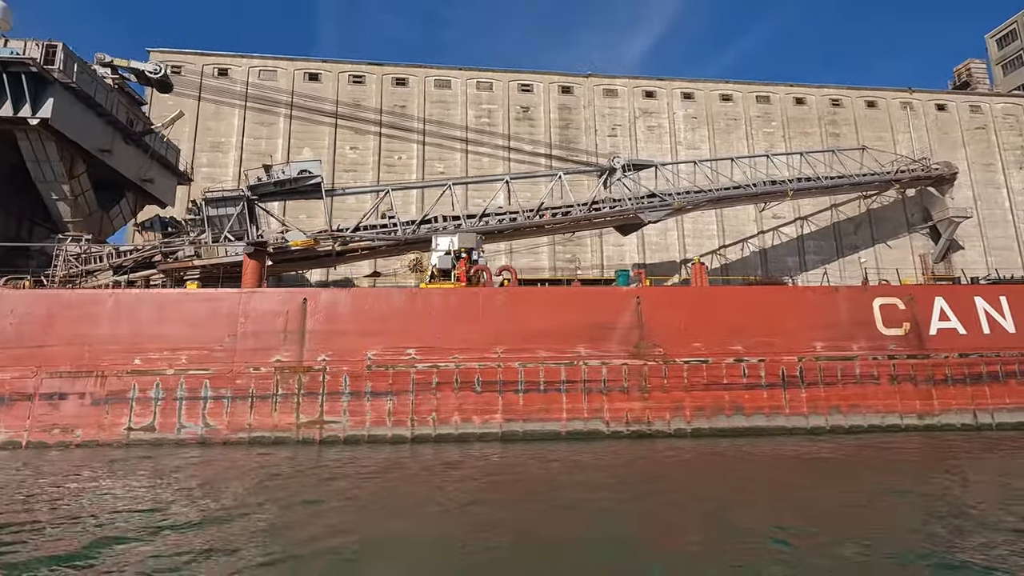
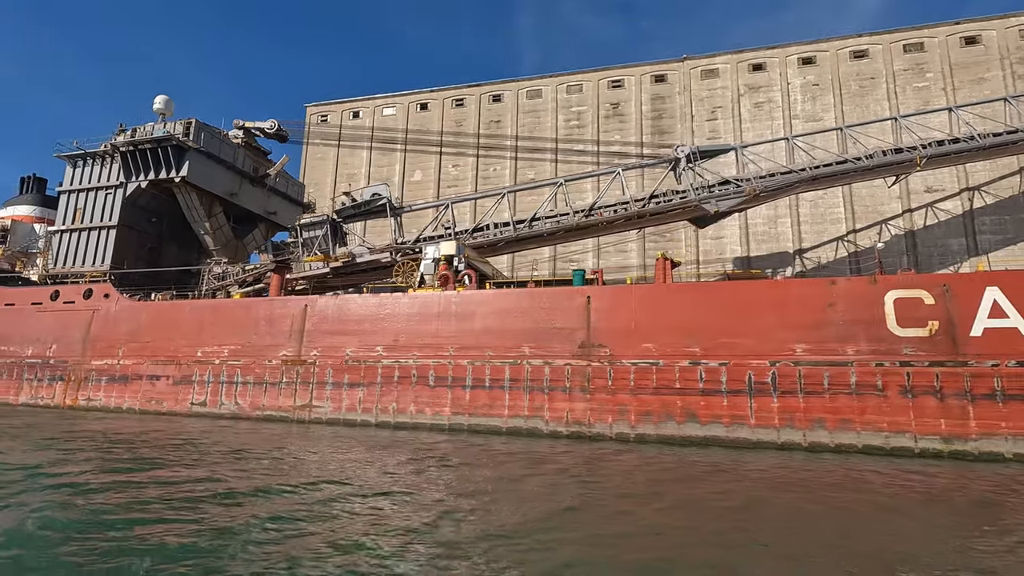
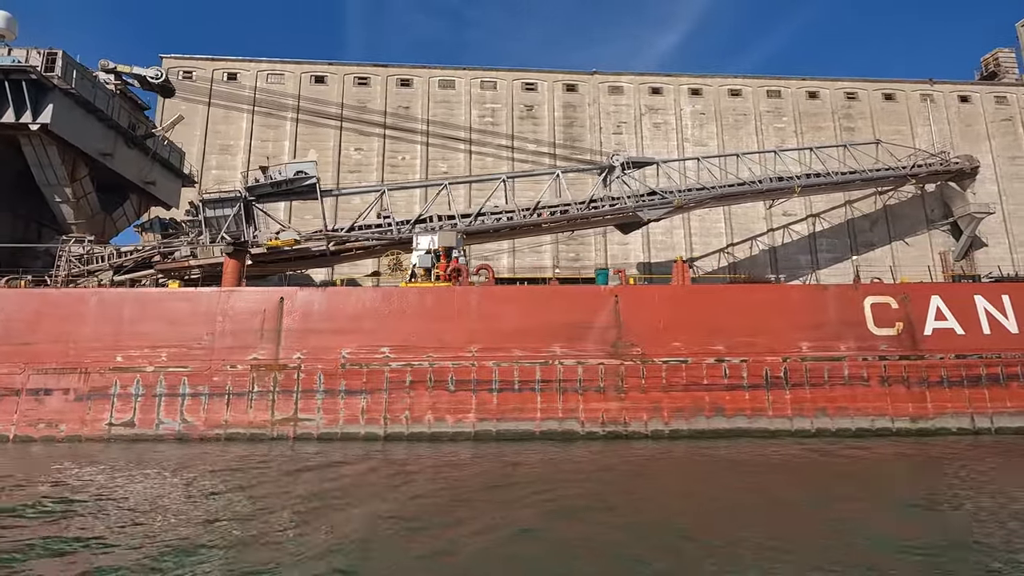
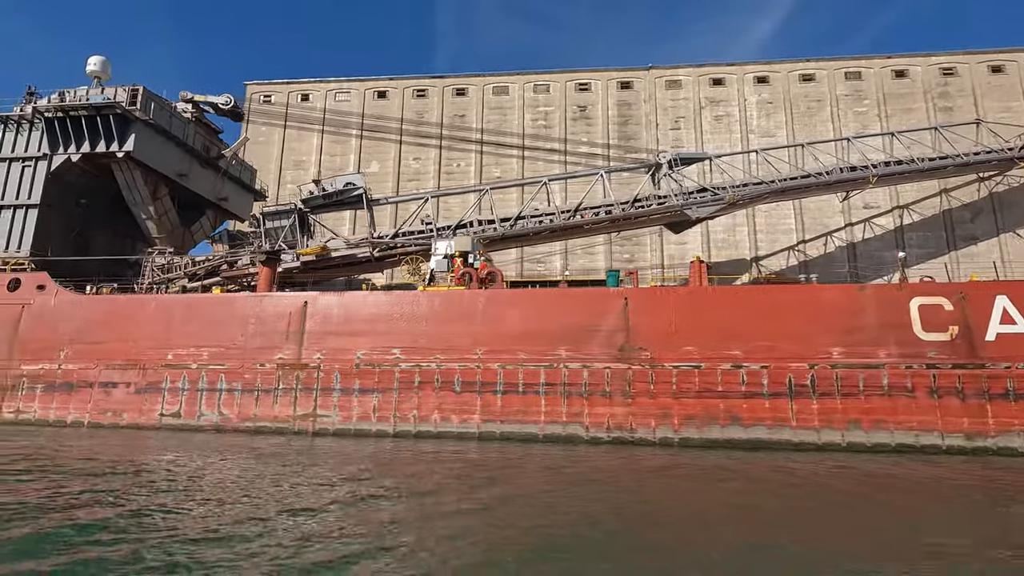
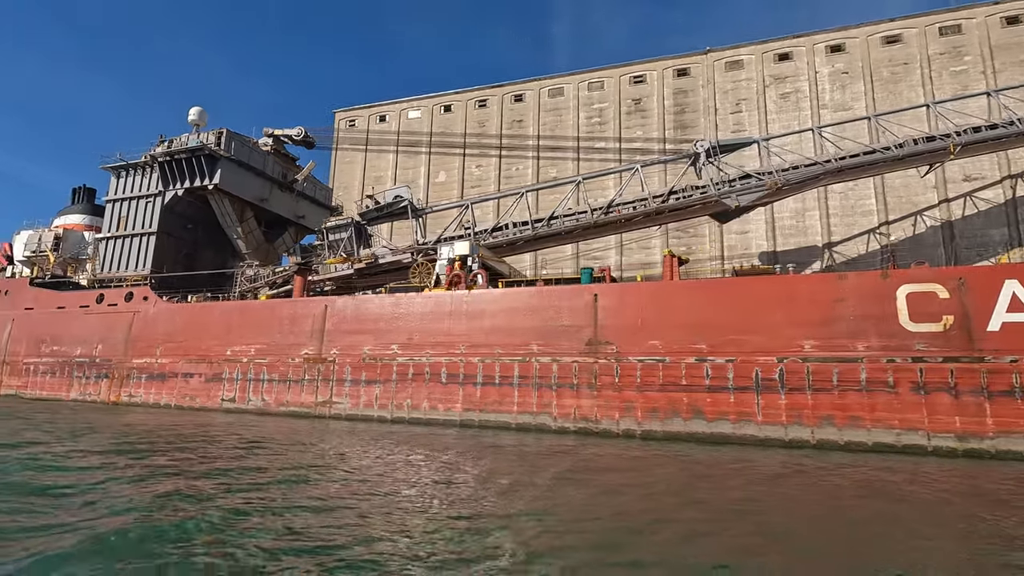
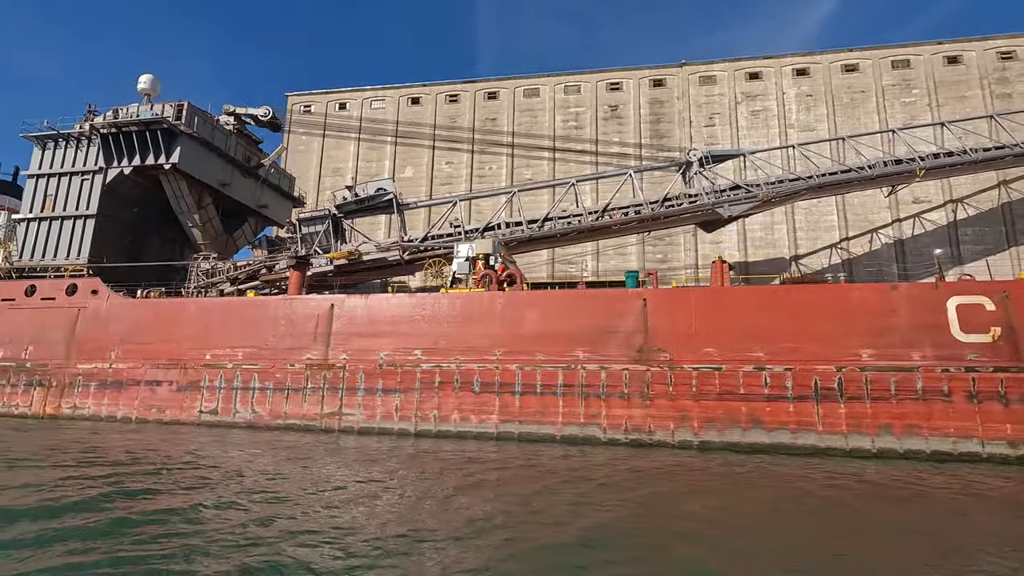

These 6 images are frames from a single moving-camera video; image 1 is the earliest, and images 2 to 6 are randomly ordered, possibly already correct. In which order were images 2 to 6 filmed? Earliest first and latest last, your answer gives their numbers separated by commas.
3, 4, 6, 2, 5
